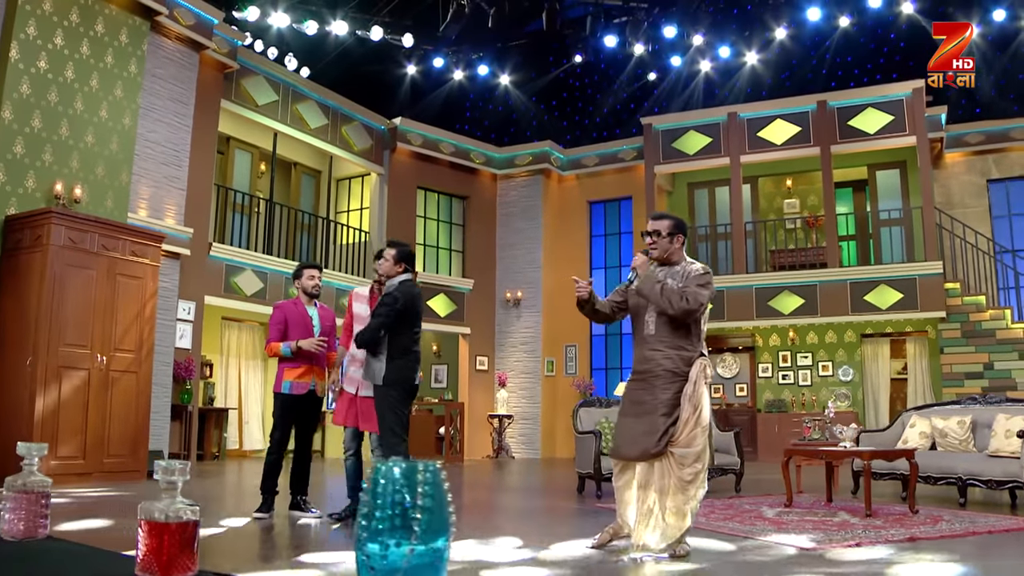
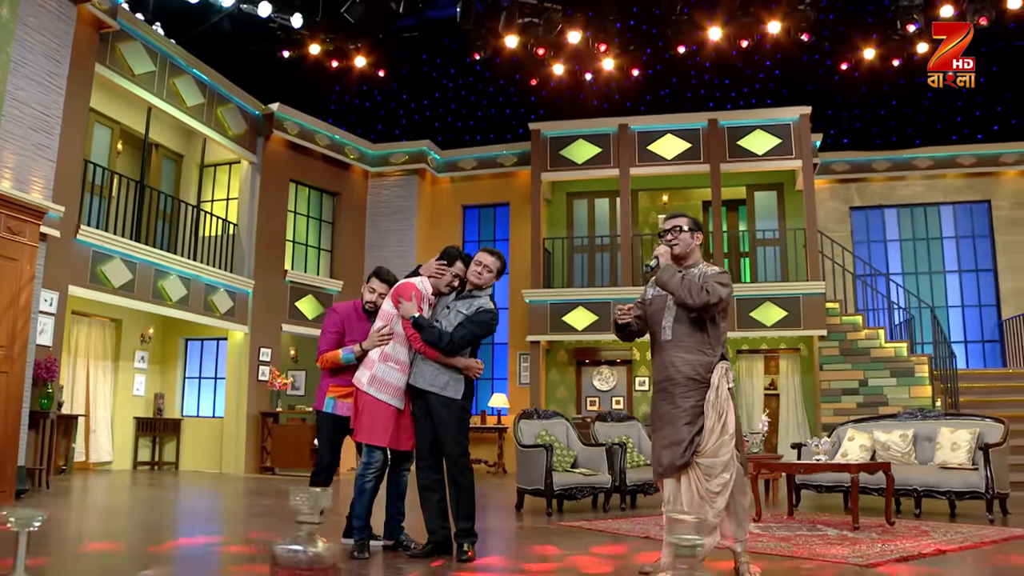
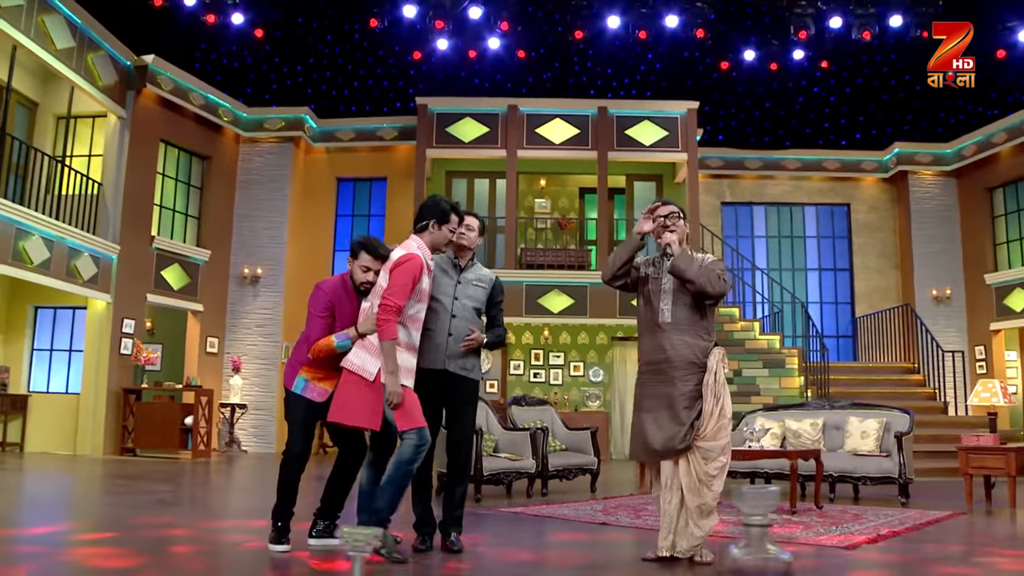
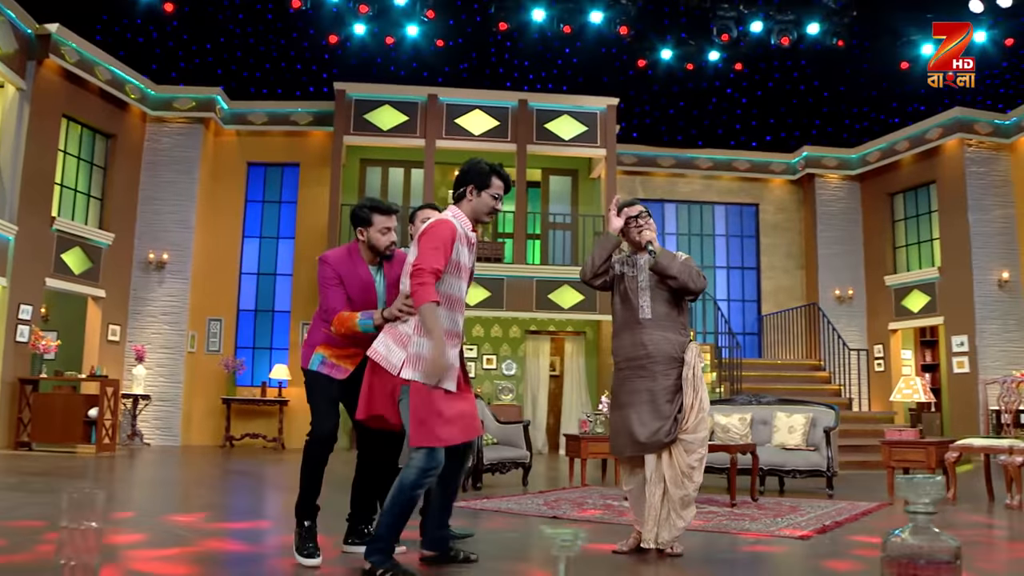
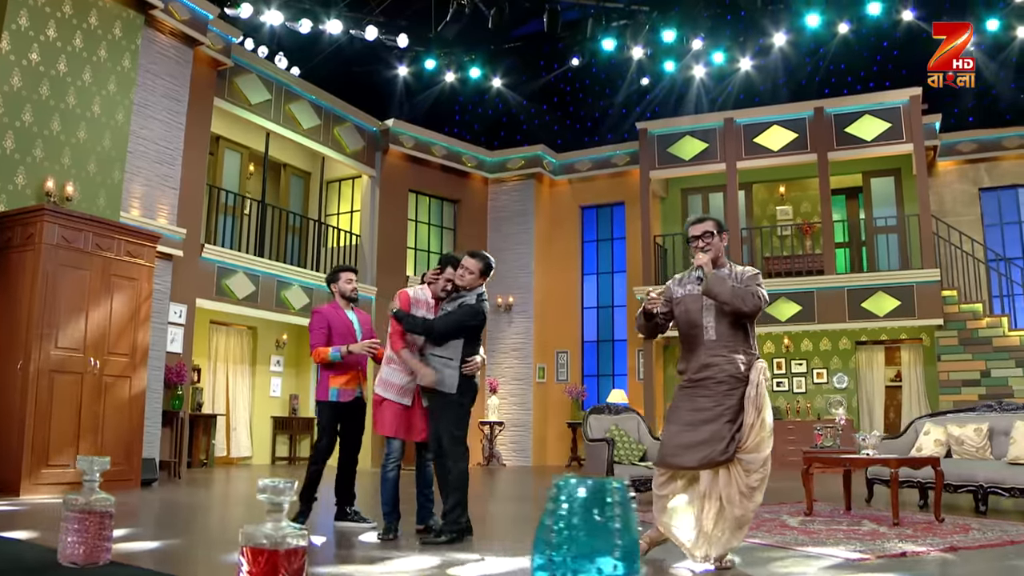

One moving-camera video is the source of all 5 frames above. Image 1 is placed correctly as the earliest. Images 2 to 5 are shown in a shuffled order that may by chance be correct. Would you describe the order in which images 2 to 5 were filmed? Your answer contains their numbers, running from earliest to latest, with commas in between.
5, 2, 3, 4
